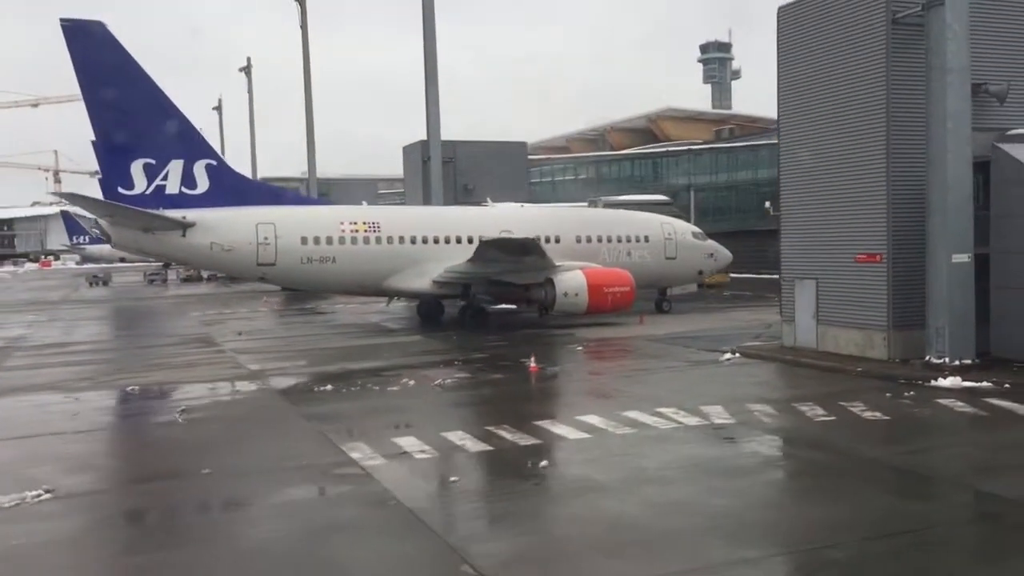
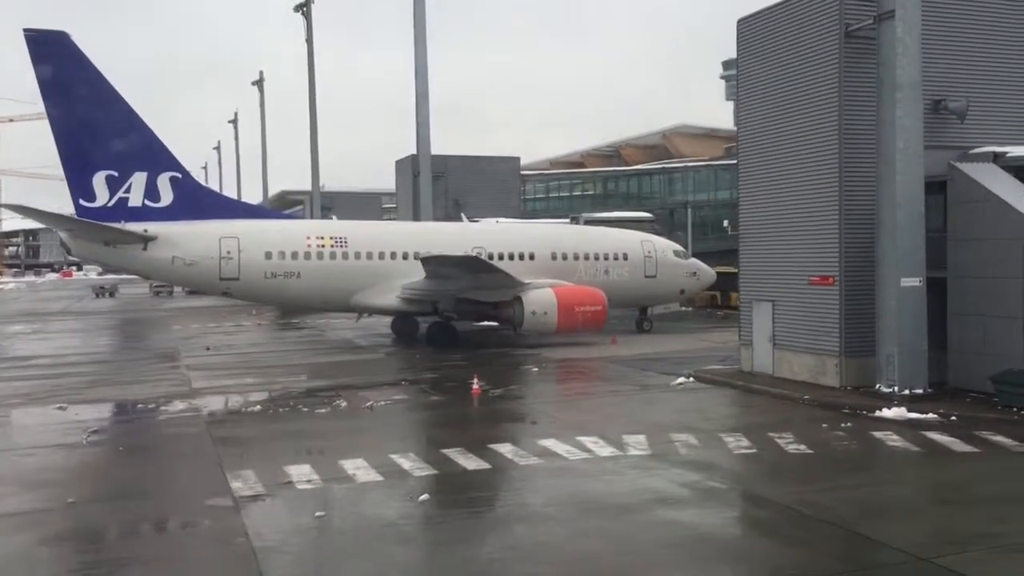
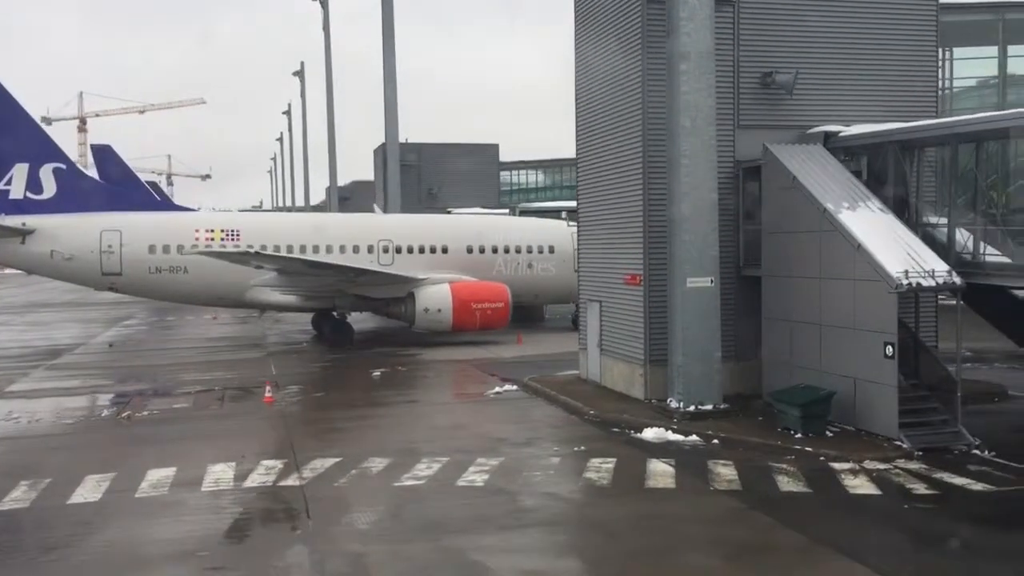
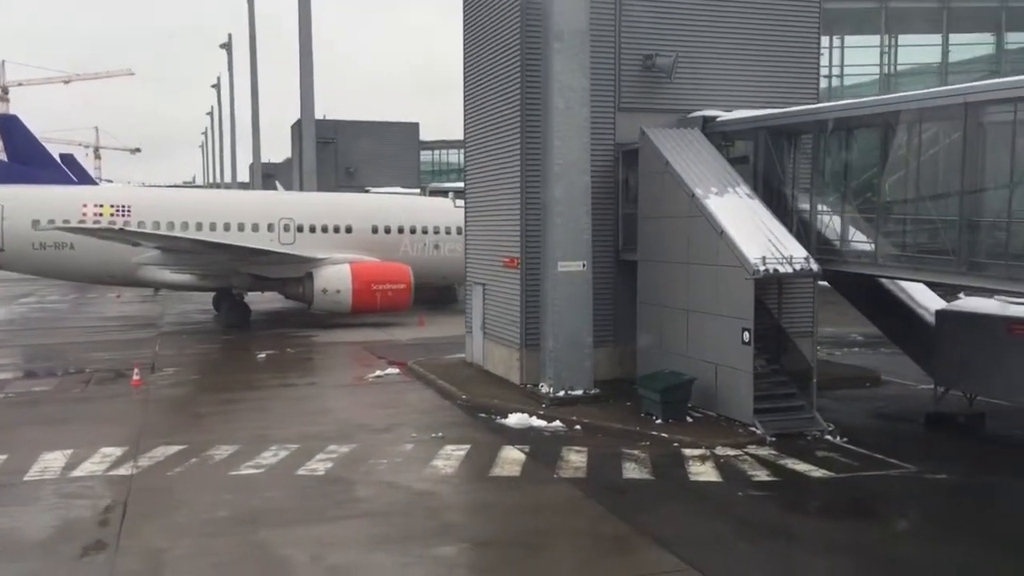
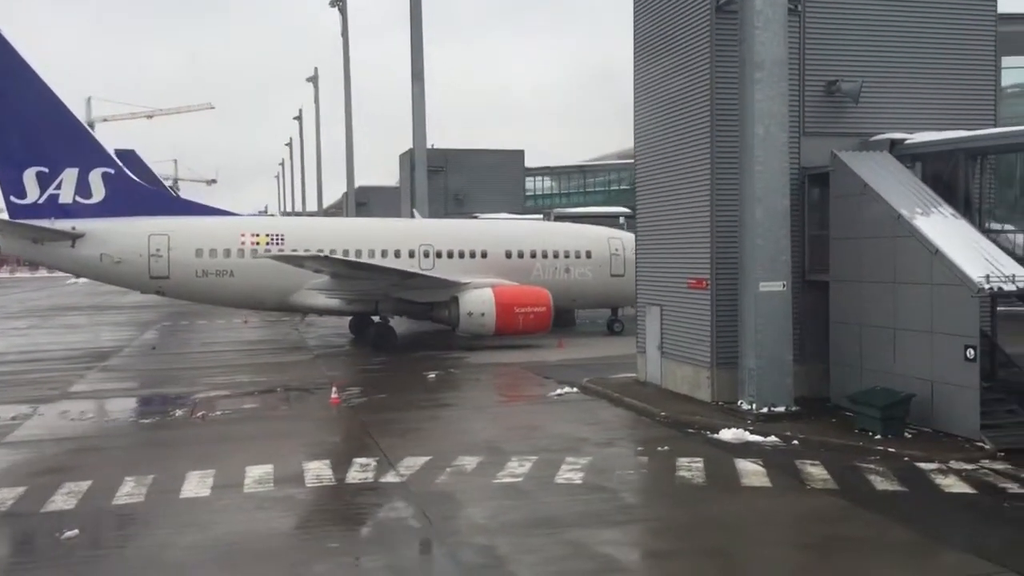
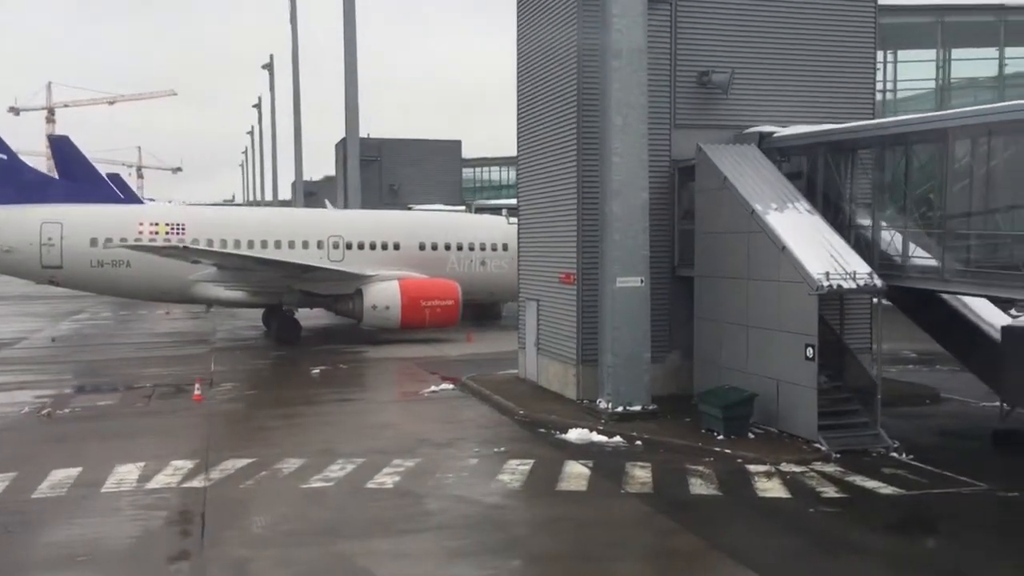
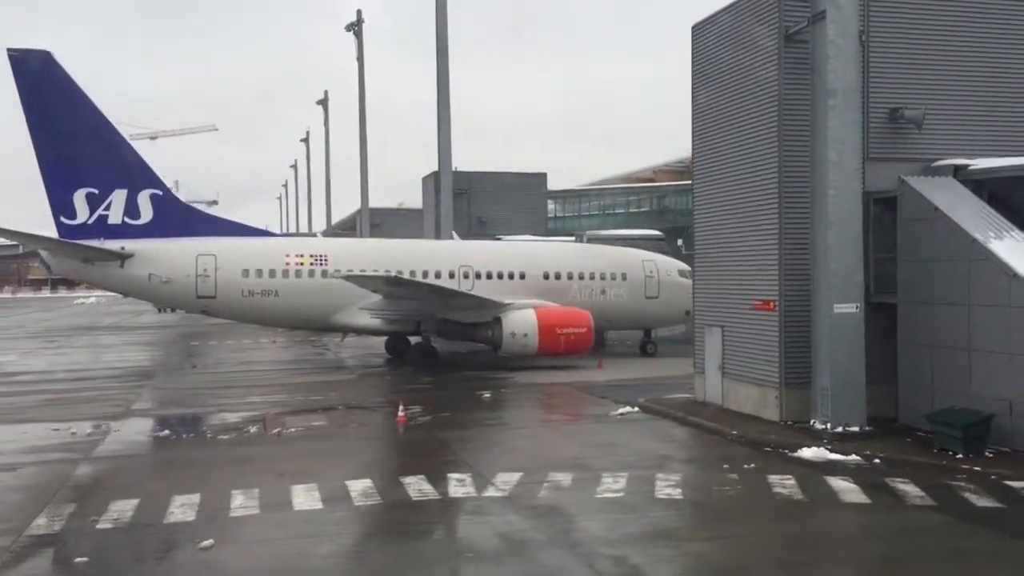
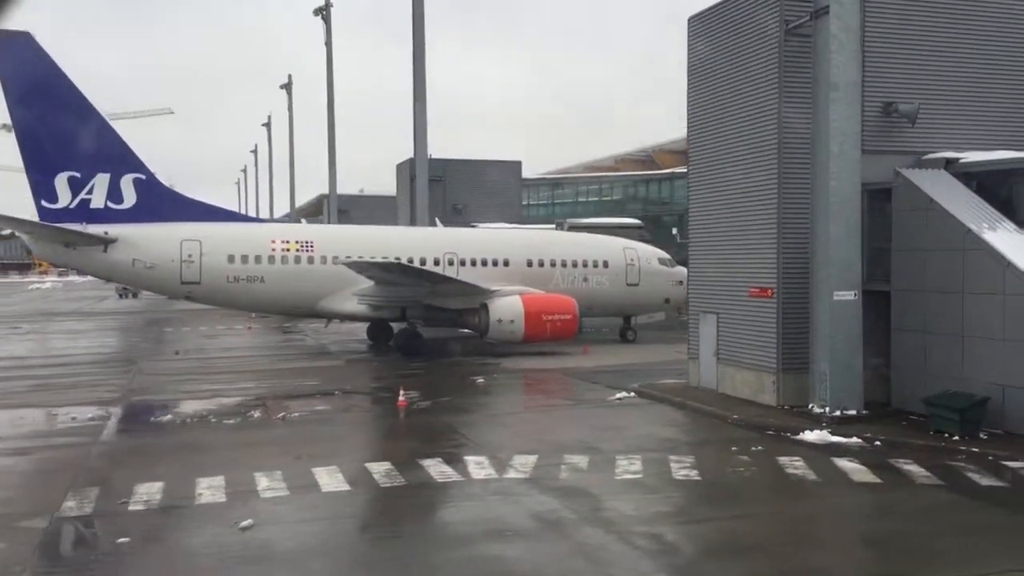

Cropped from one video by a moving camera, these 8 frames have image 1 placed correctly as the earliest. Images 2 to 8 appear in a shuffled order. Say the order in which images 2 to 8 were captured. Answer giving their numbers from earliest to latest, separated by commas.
2, 8, 7, 5, 3, 6, 4
